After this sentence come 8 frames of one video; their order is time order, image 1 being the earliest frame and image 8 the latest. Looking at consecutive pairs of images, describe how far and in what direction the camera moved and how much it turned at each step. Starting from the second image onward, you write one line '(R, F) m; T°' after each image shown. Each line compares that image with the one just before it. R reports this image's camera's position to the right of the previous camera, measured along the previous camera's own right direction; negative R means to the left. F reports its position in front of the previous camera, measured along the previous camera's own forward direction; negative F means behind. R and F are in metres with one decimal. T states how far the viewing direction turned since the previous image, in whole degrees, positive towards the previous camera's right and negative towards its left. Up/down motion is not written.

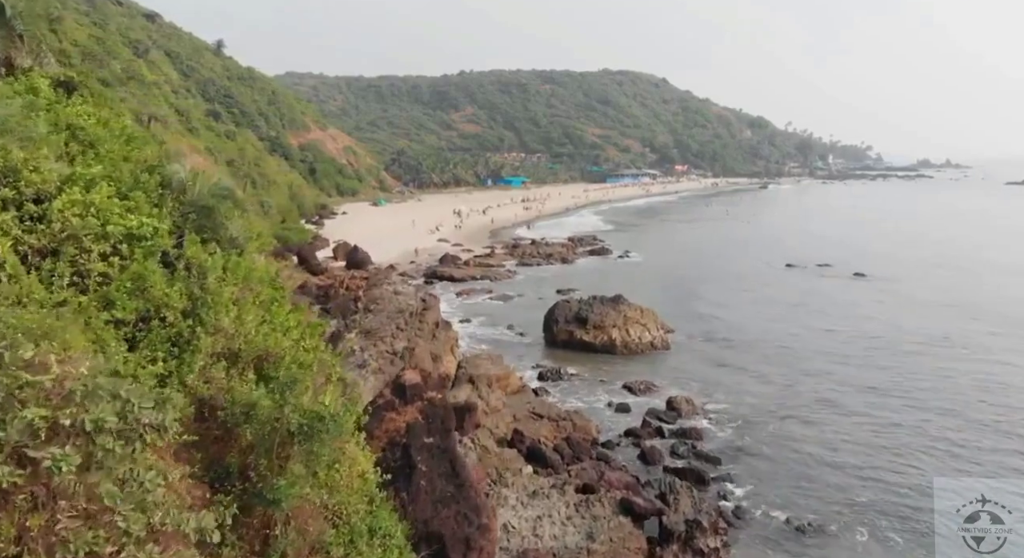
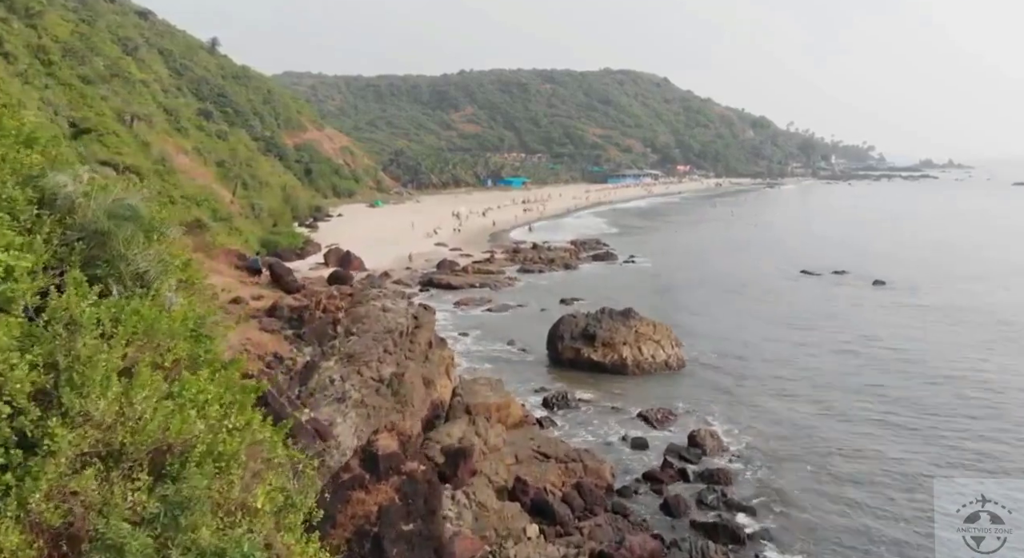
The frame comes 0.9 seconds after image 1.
(0.0, +2.6) m; 0°
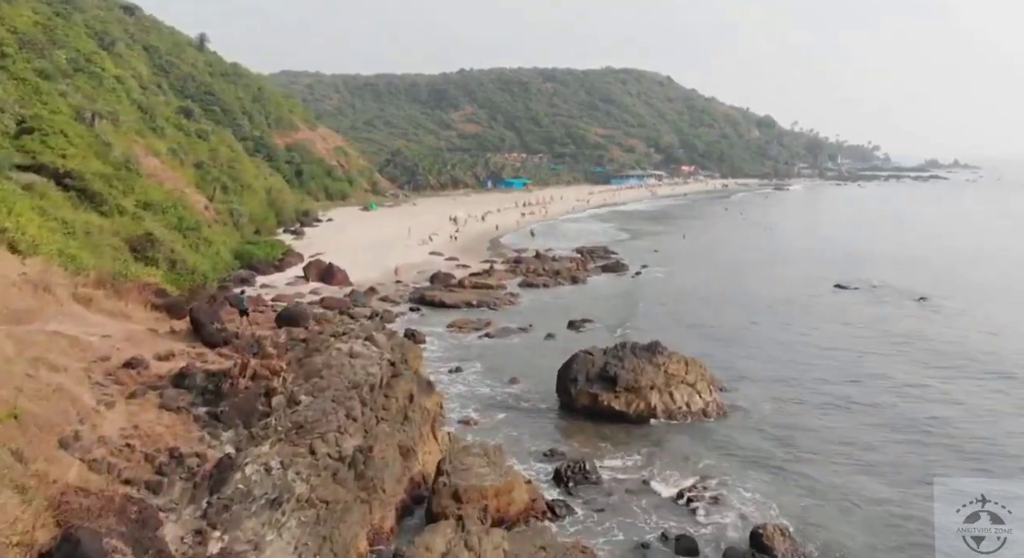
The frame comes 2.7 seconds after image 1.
(0.0, +5.0) m; 0°
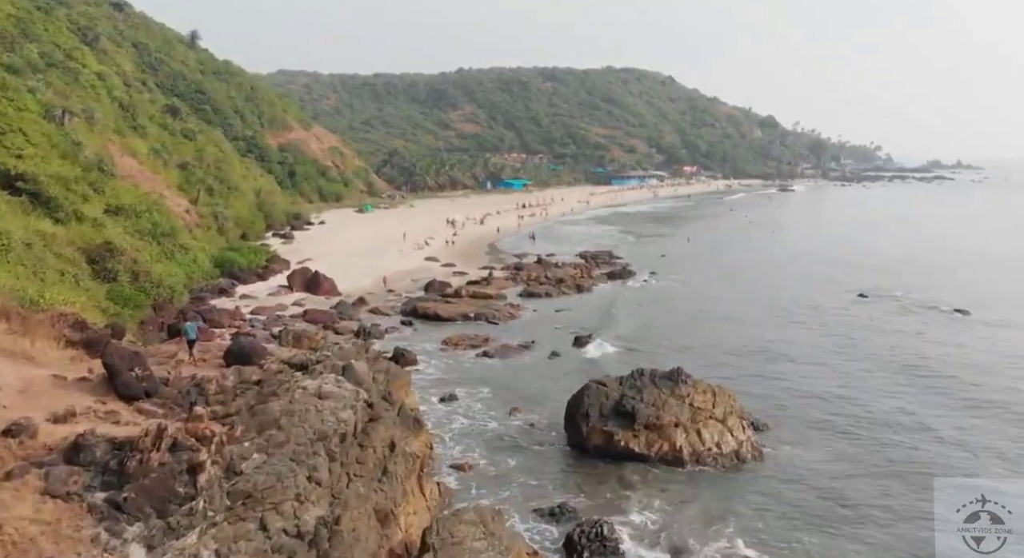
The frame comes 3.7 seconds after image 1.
(0.0, +3.1) m; 0°
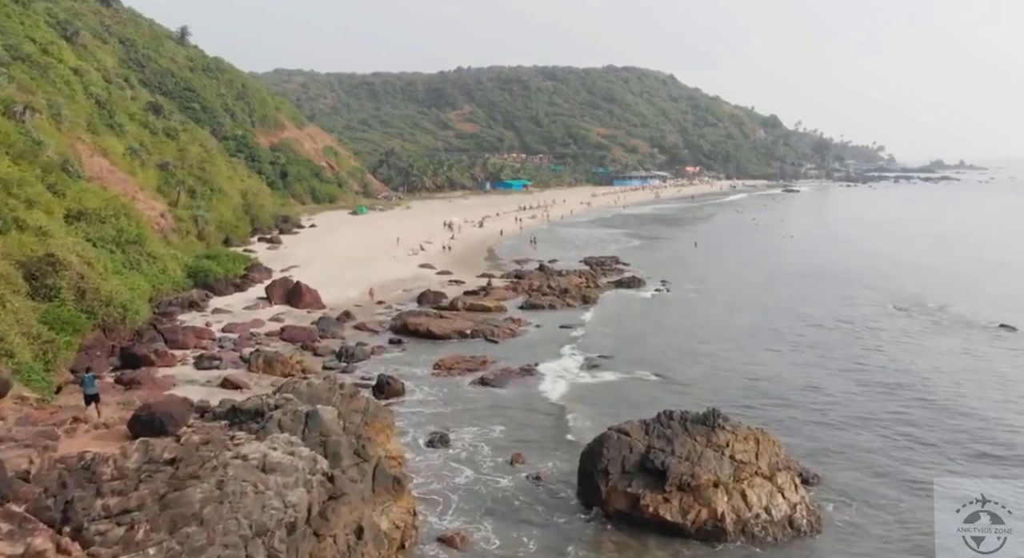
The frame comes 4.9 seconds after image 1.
(-0.1, +3.6) m; 0°
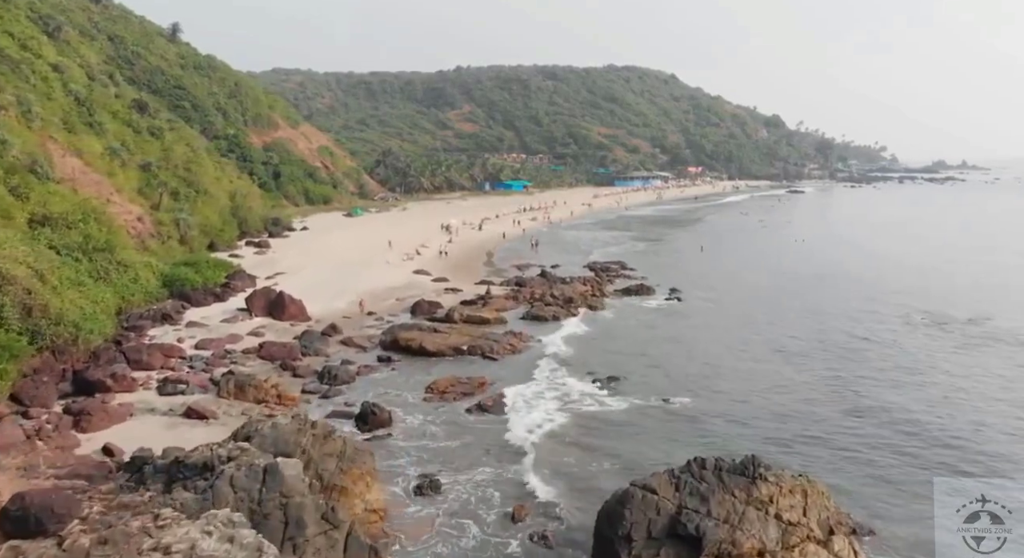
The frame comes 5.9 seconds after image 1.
(0.0, +2.8) m; 0°
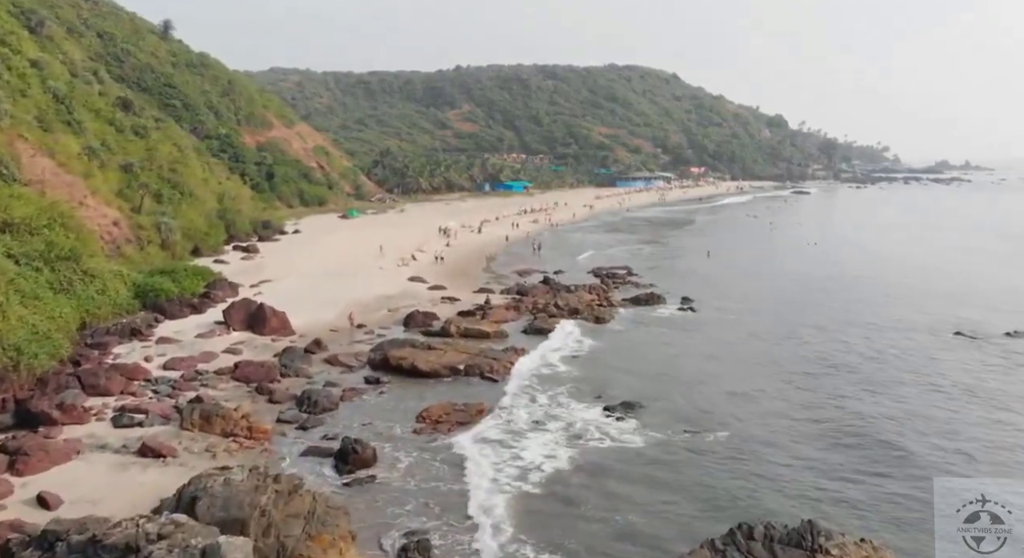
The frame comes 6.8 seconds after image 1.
(0.0, +2.7) m; 0°
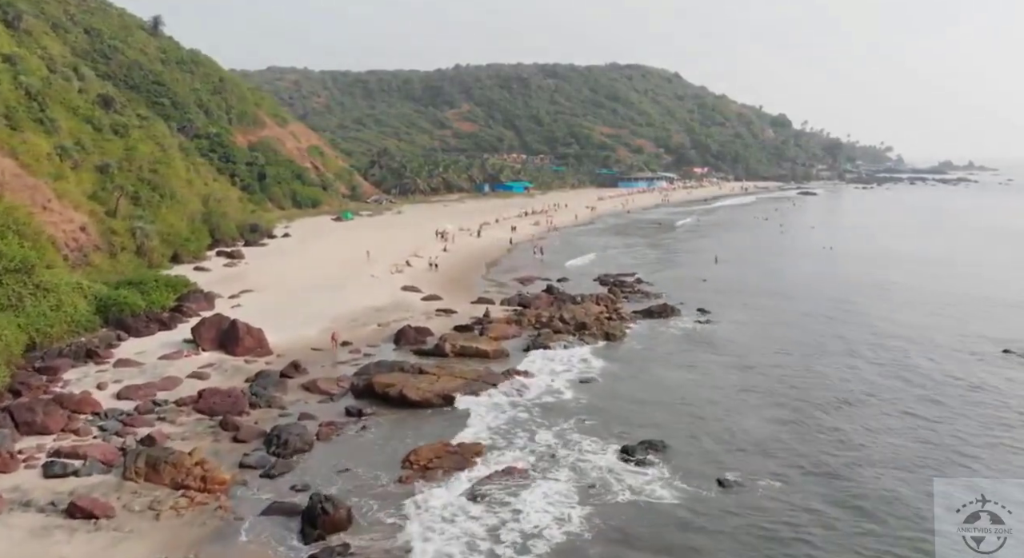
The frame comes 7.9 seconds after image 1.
(0.0, +3.1) m; 0°
